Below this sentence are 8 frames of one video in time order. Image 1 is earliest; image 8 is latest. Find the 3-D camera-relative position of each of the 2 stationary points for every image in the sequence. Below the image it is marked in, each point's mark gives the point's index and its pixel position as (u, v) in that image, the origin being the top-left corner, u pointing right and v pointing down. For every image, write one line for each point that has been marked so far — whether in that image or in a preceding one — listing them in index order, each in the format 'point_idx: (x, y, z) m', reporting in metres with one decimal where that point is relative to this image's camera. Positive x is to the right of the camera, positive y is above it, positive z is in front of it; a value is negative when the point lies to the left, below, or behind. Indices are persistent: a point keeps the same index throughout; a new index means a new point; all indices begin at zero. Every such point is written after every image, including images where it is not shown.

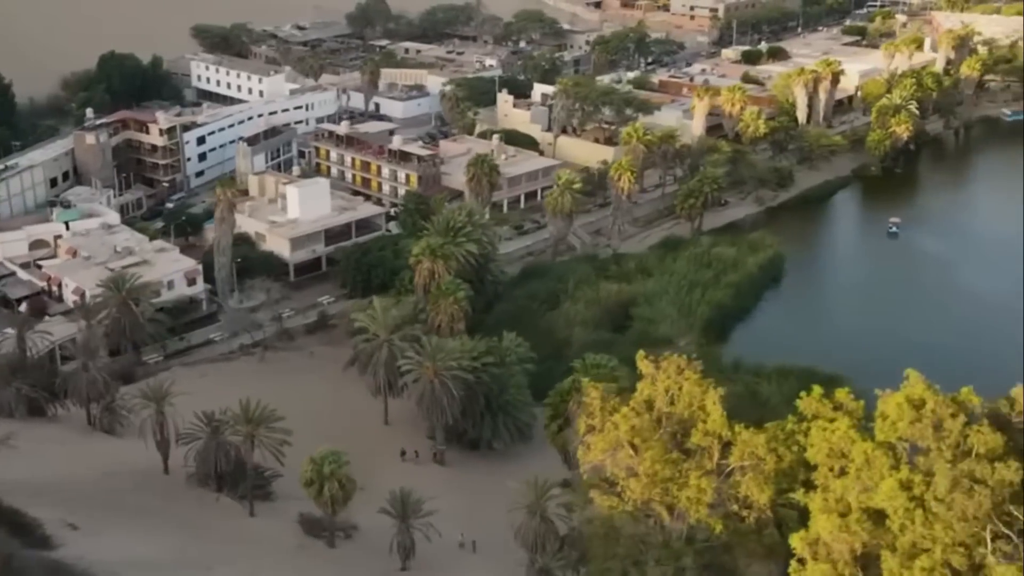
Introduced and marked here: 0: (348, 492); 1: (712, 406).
0: (-2.3, -2.9, +18.4) m
1: (+2.3, -1.4, +15.3) m
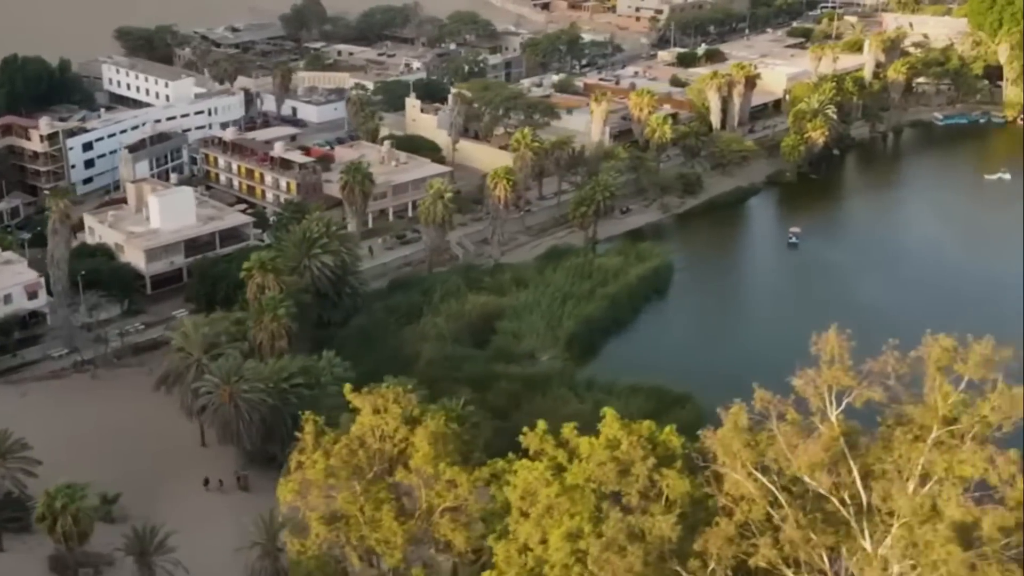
0: (-5.7, -3.2, +17.4) m
1: (-1.0, -1.7, +14.3) m
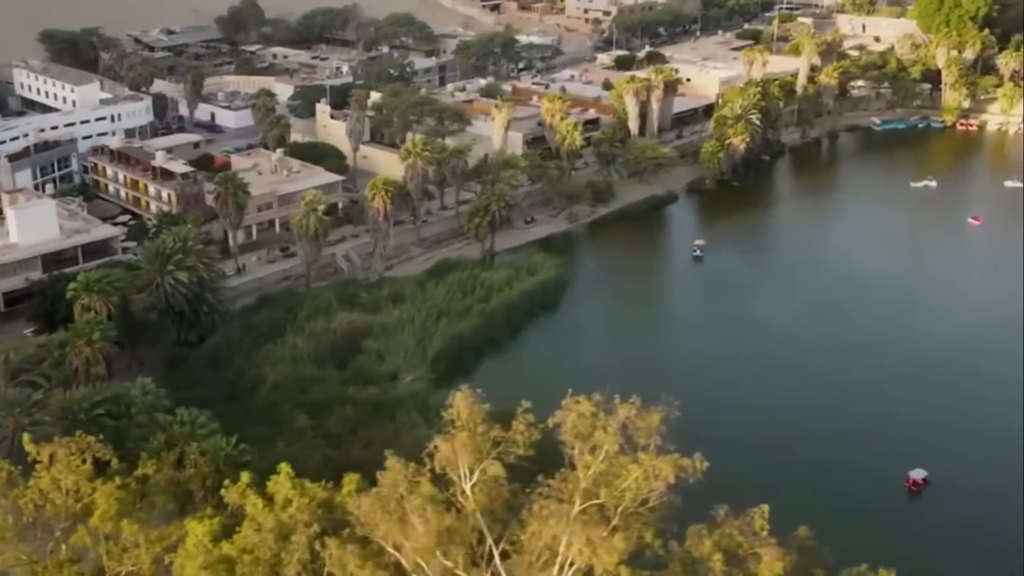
0: (-8.8, -3.6, +16.0) m
1: (-4.2, -2.1, +13.0) m
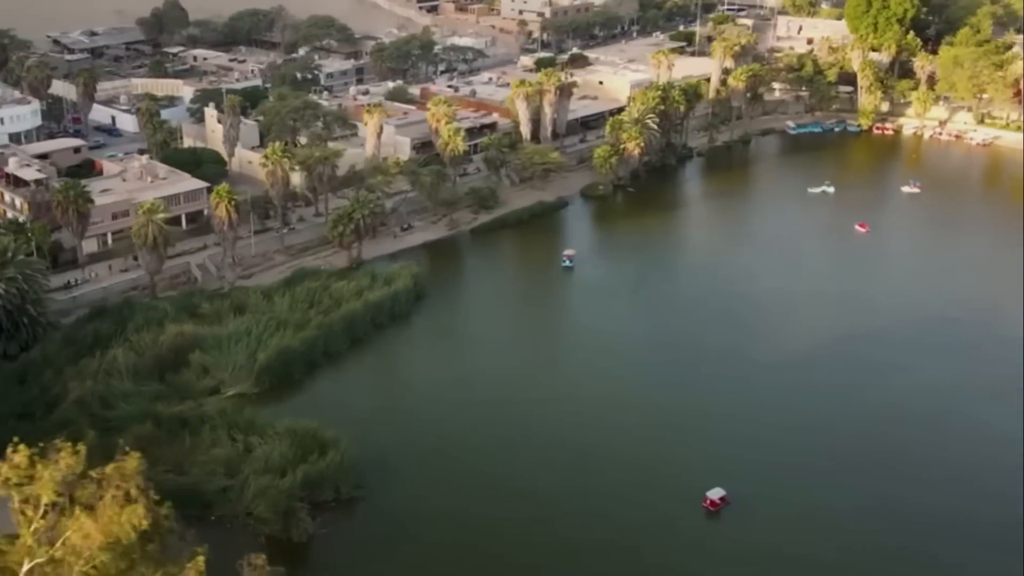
0: (-12.7, -3.9, +15.2) m
1: (-8.0, -2.4, +12.2) m
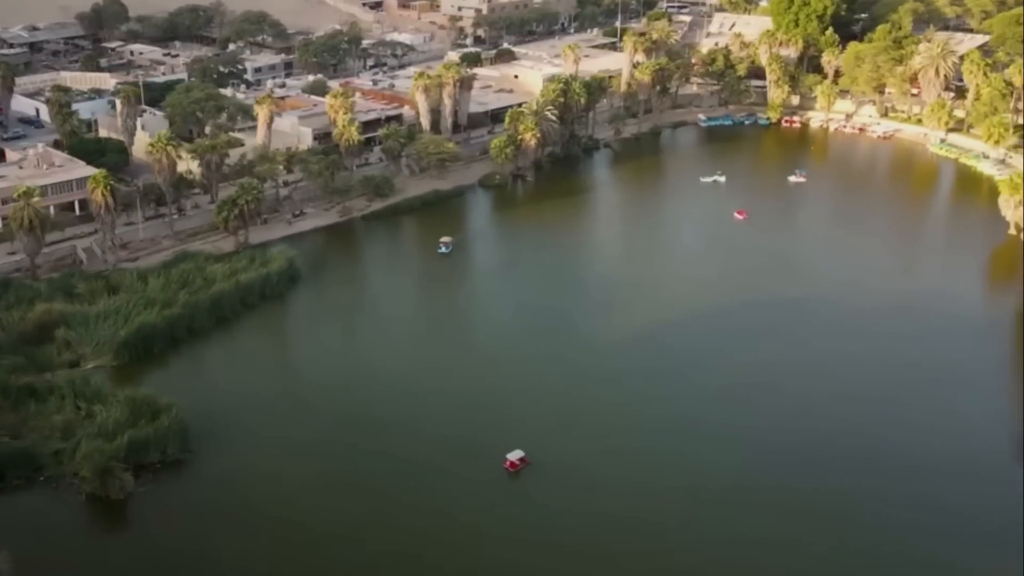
0: (-16.3, -3.4, +16.7) m
1: (-11.6, -1.9, +13.7) m
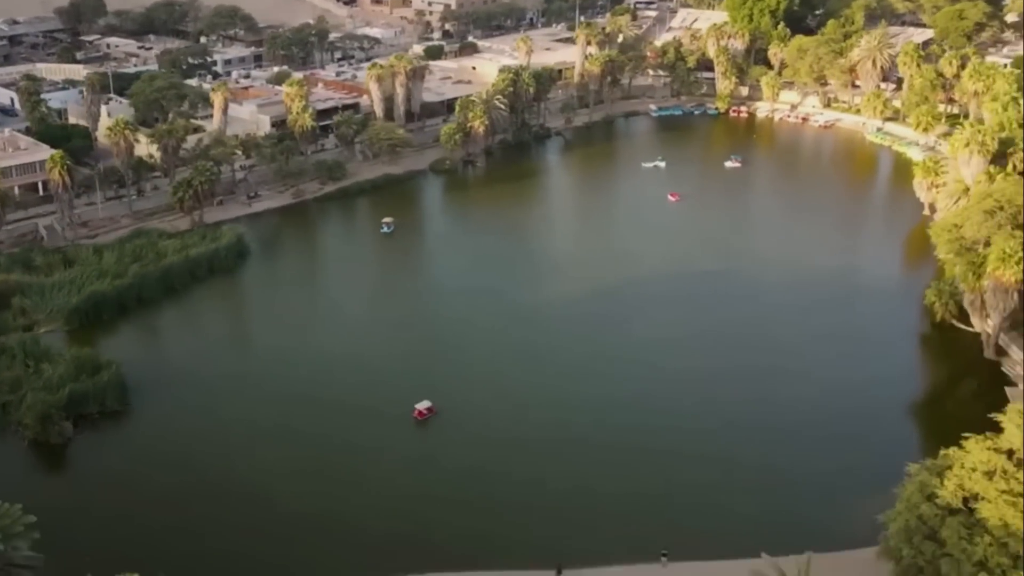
0: (-18.2, -2.6, +19.1) m
1: (-13.5, -1.2, +16.1) m
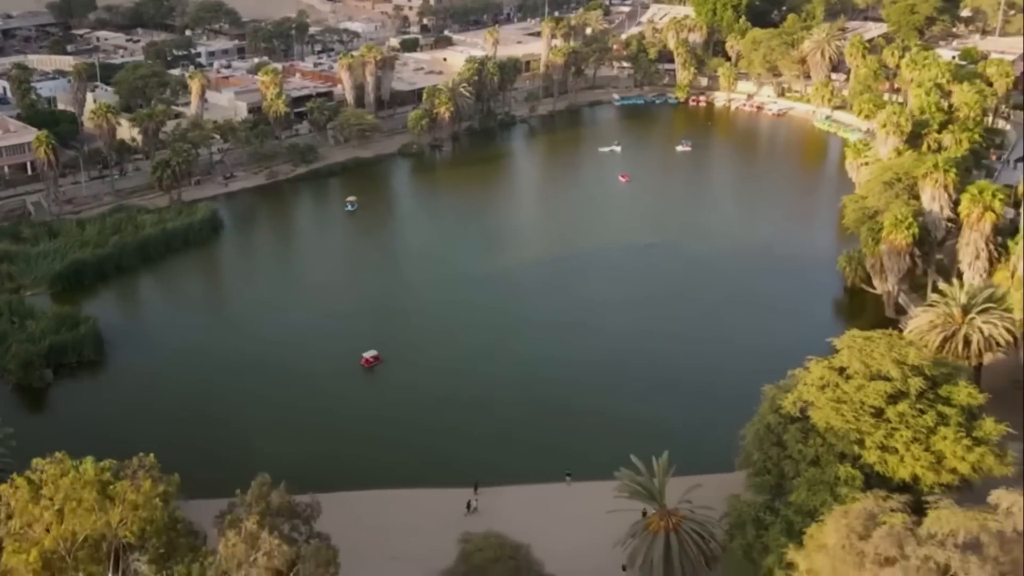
0: (-19.7, -1.7, +22.1) m
1: (-15.0, -0.3, +19.1) m
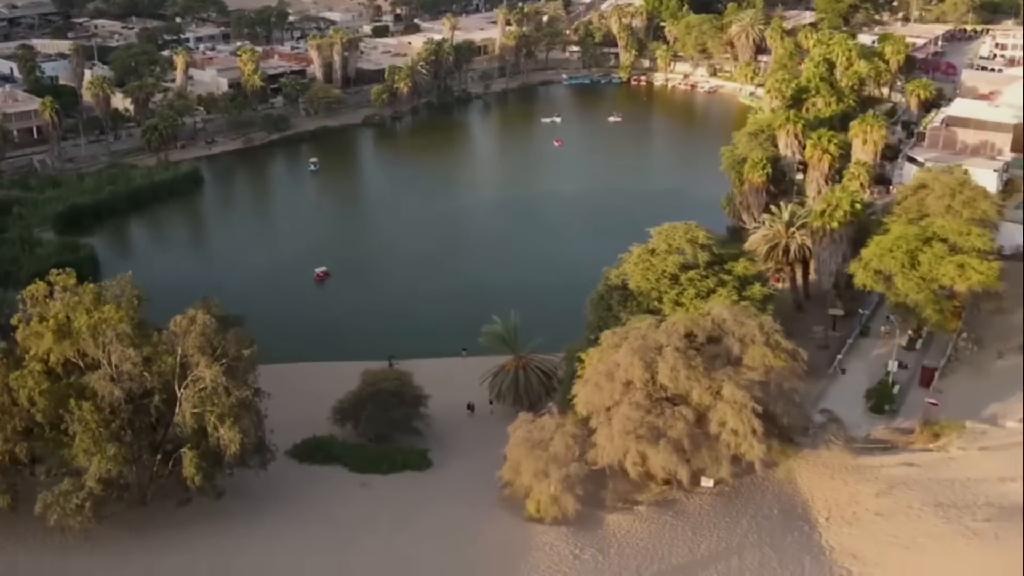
0: (-21.9, +0.3, +28.7) m
1: (-17.2, +1.8, +25.7) m
